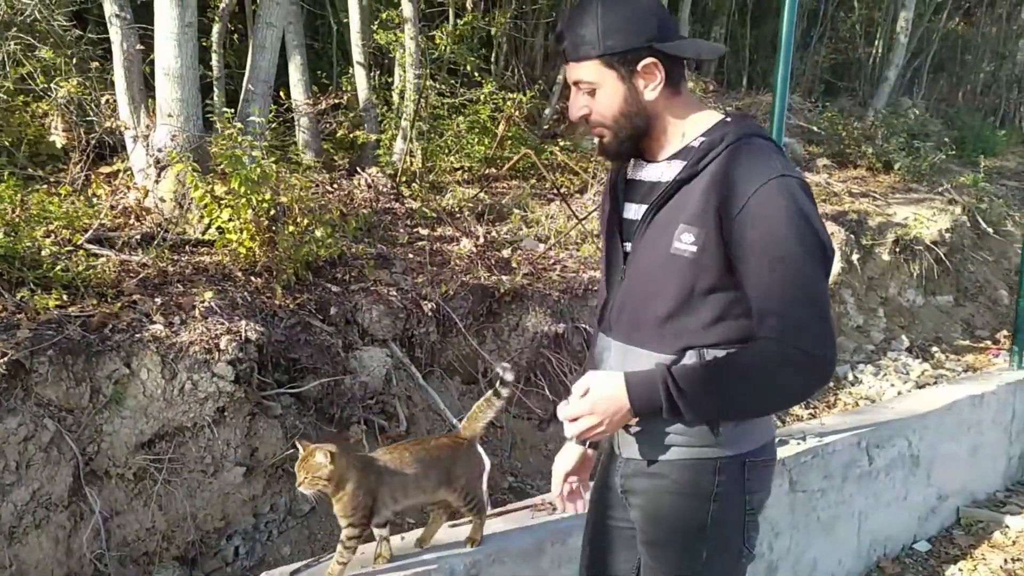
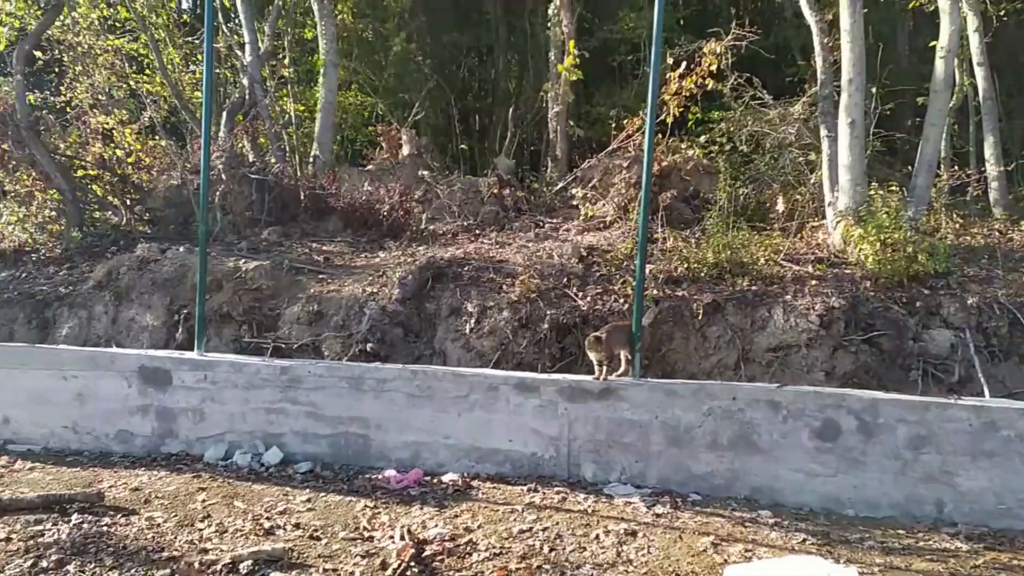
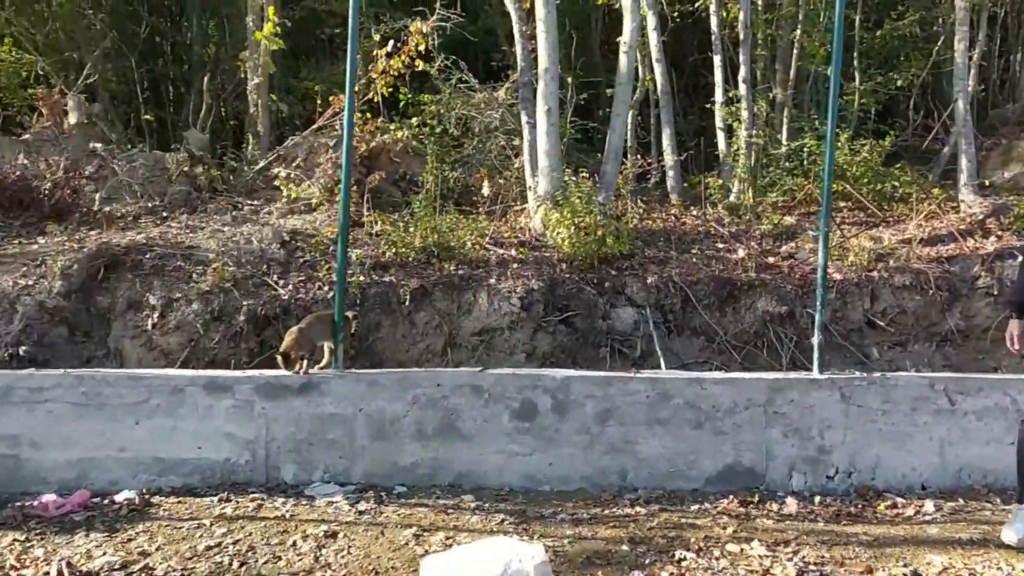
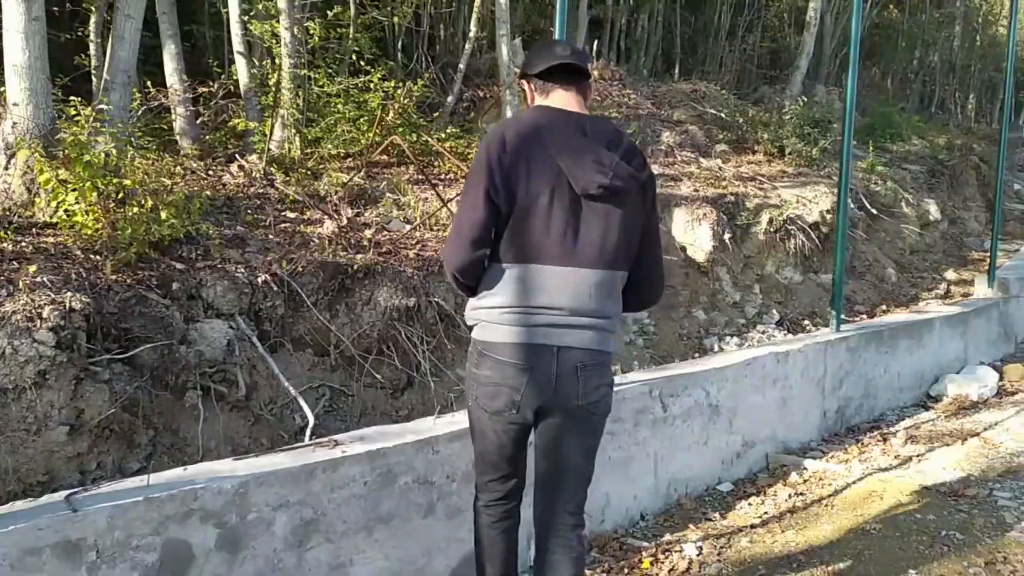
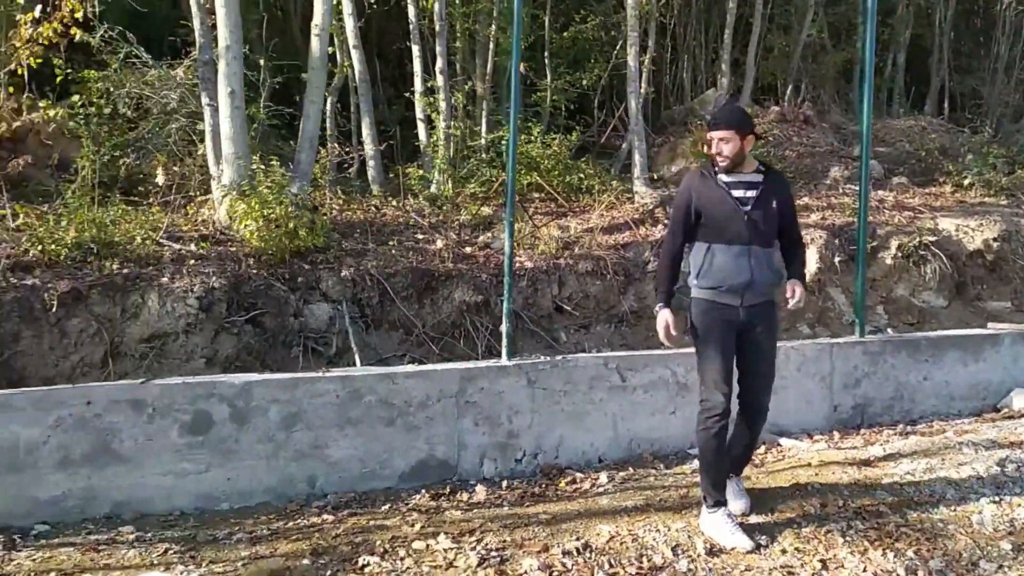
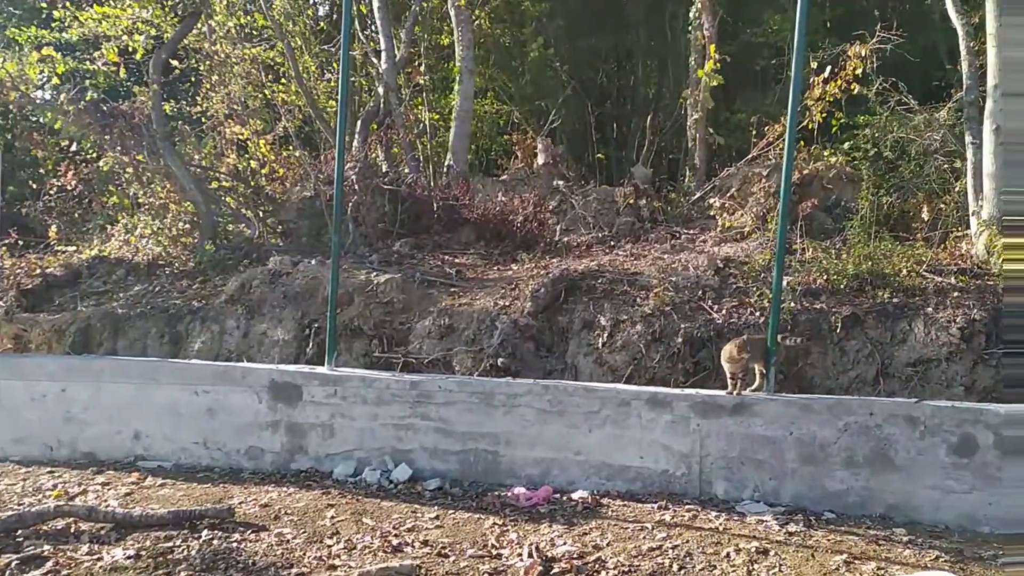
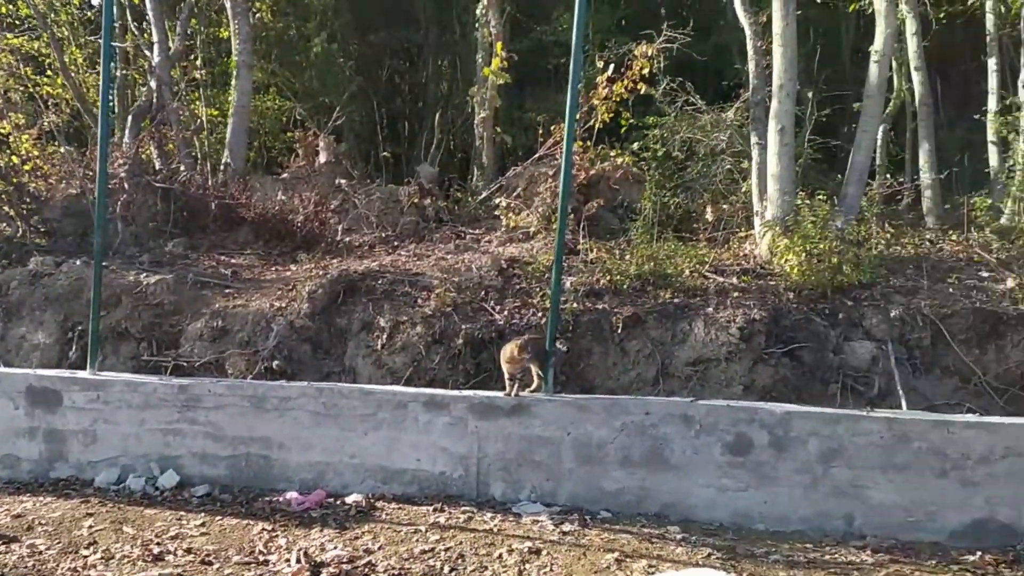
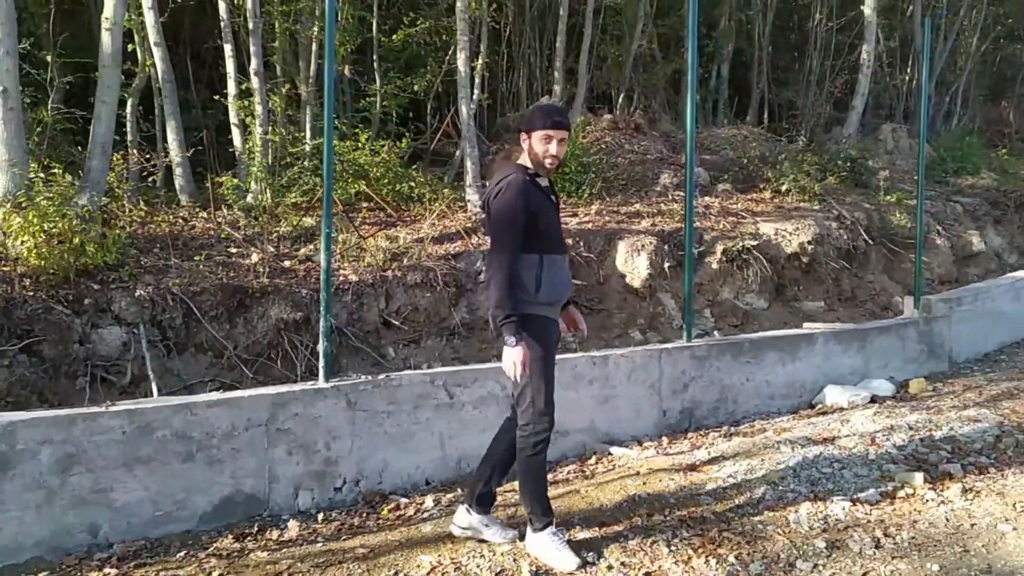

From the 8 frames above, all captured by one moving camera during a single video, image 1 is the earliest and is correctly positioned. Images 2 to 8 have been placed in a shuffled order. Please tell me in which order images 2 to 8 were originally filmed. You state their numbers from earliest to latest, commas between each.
4, 8, 5, 3, 2, 6, 7
